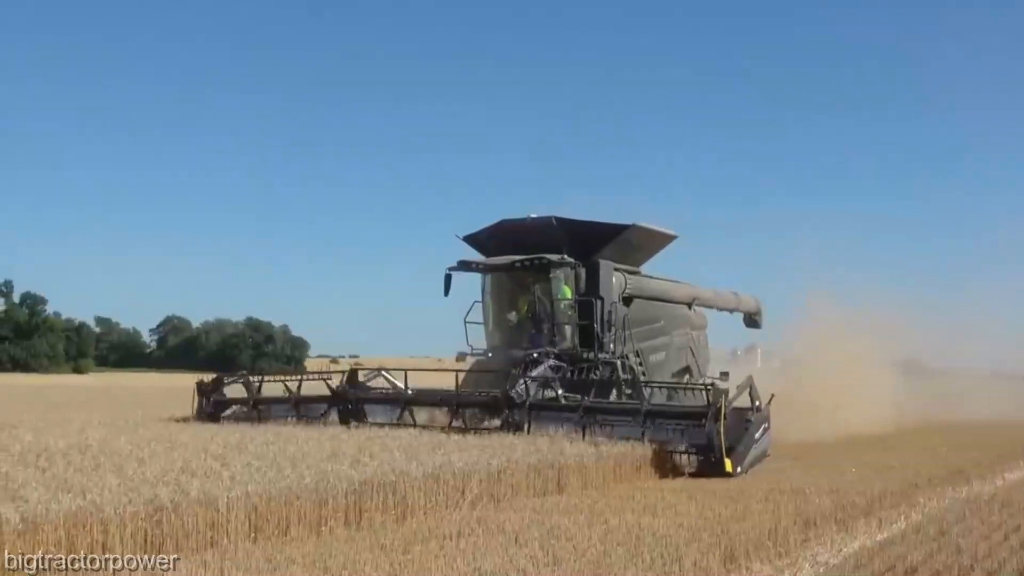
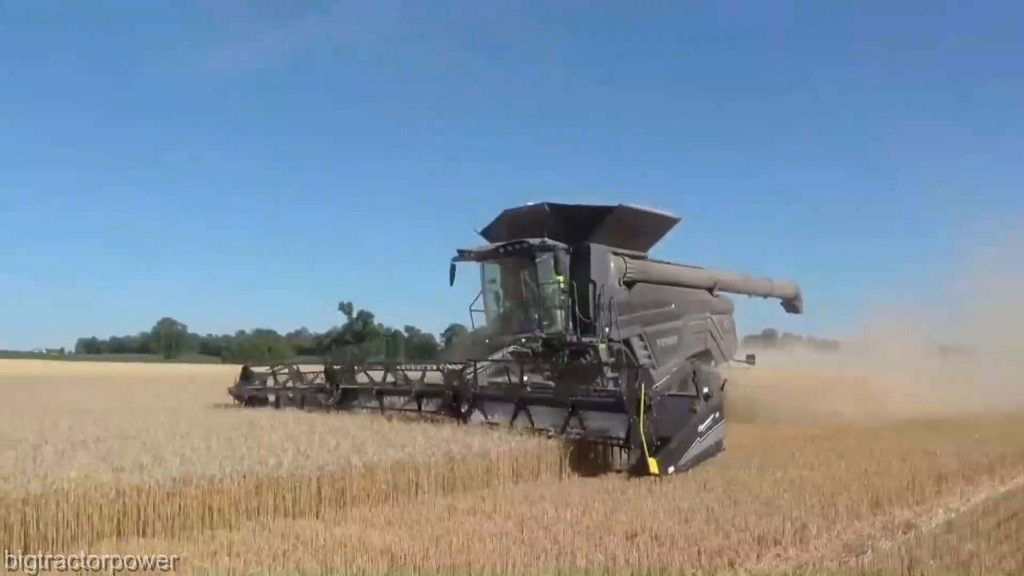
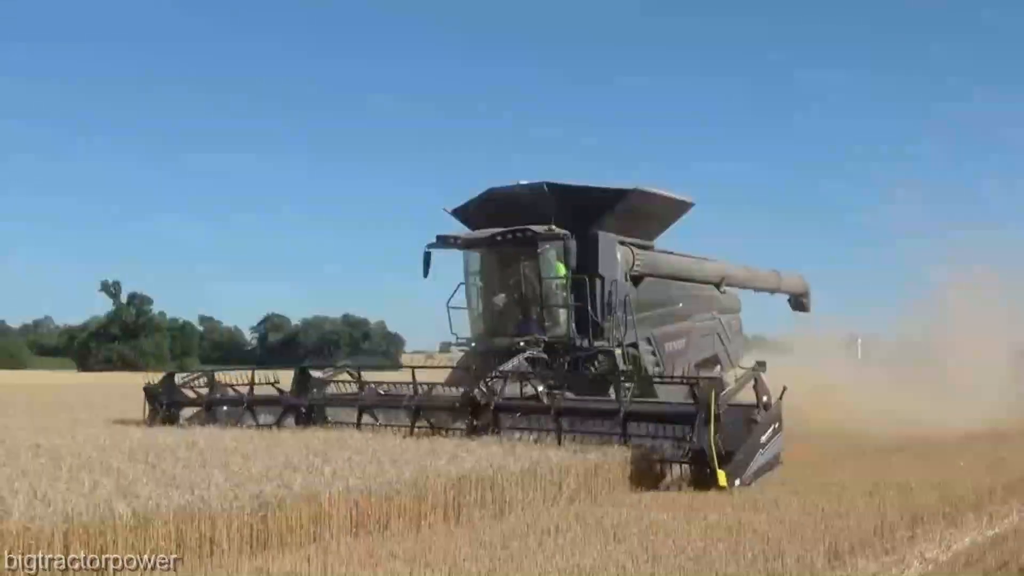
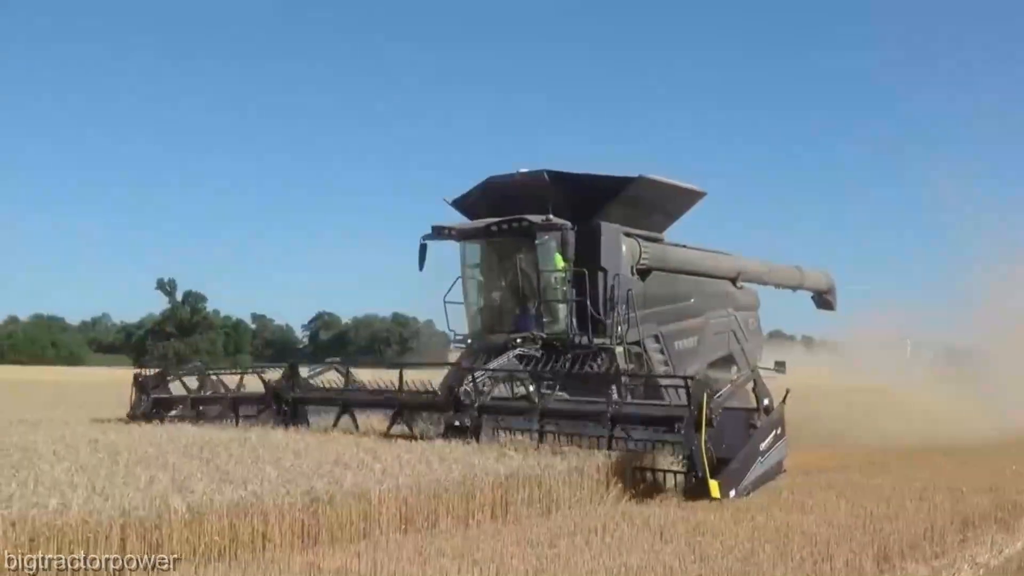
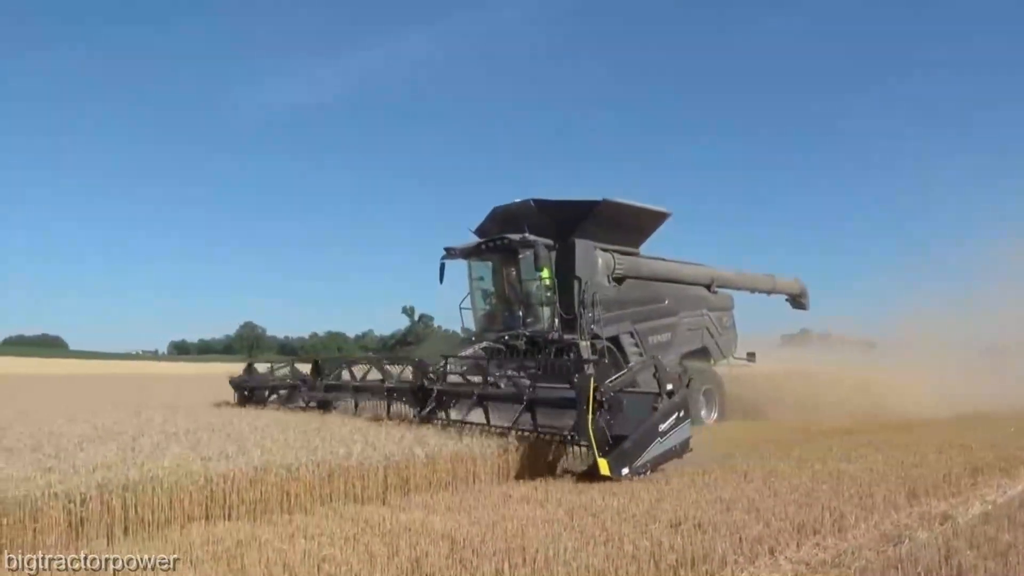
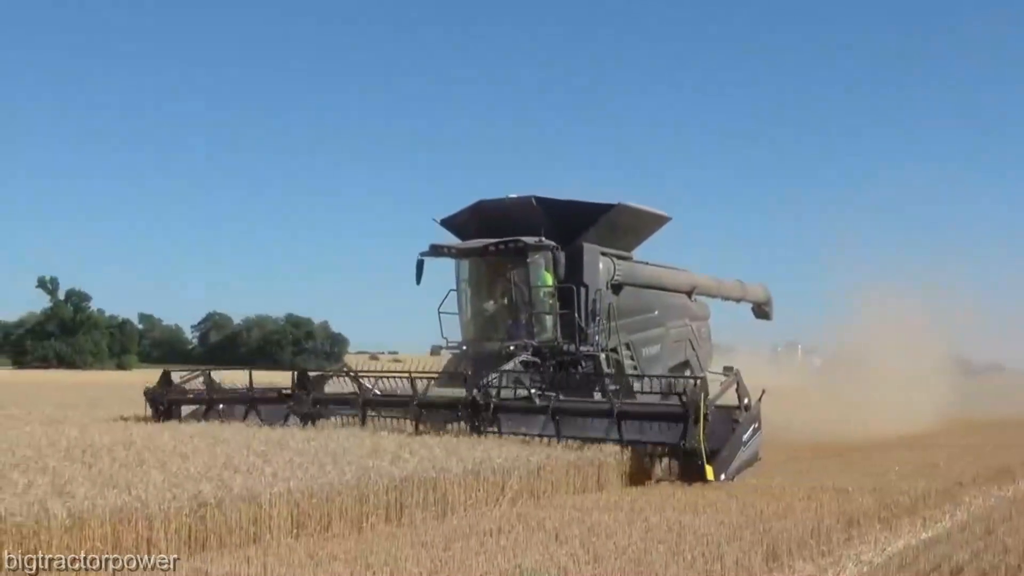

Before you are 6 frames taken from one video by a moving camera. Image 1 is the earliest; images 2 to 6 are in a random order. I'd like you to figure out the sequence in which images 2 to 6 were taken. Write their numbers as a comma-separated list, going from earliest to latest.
6, 3, 4, 2, 5
